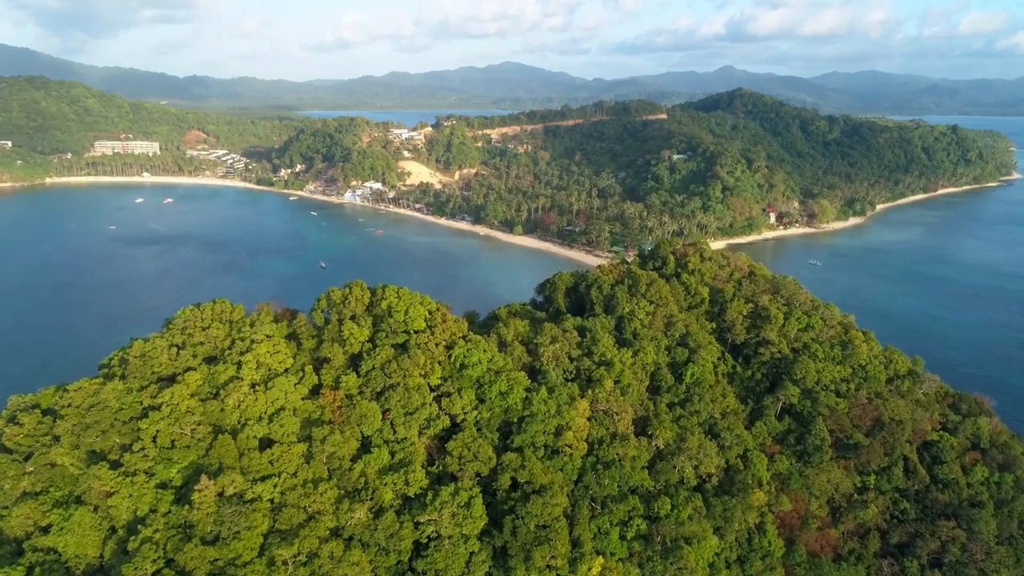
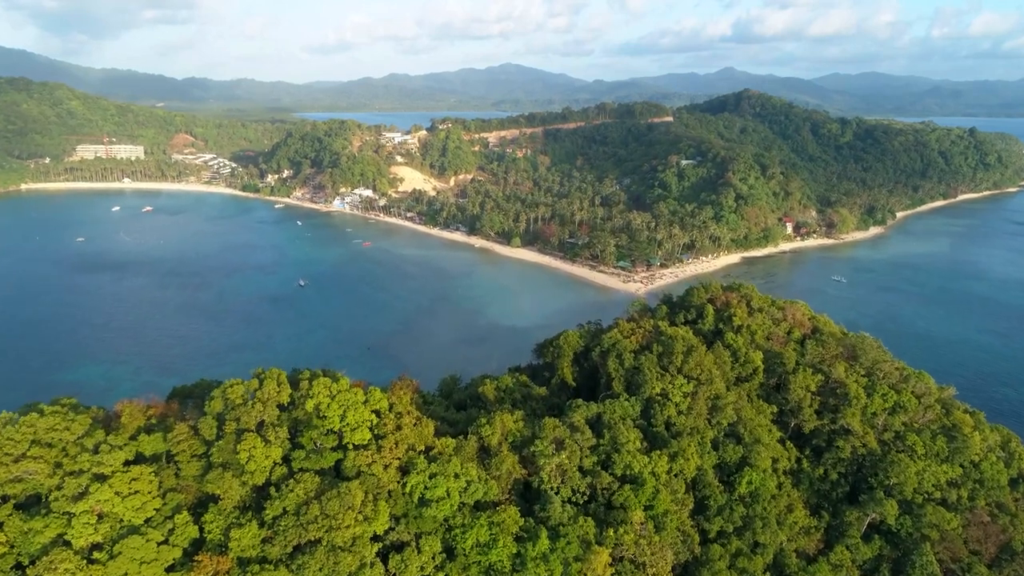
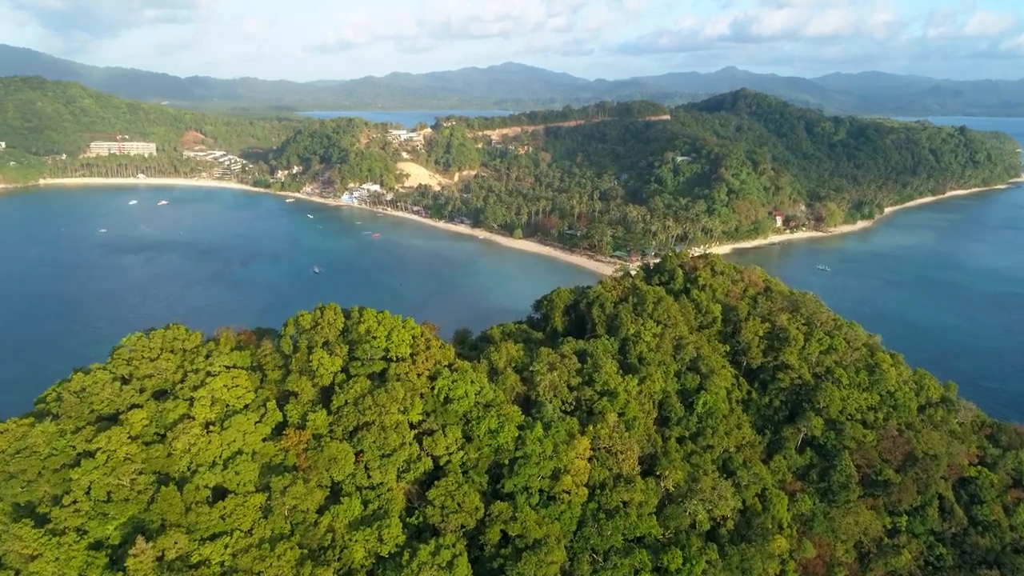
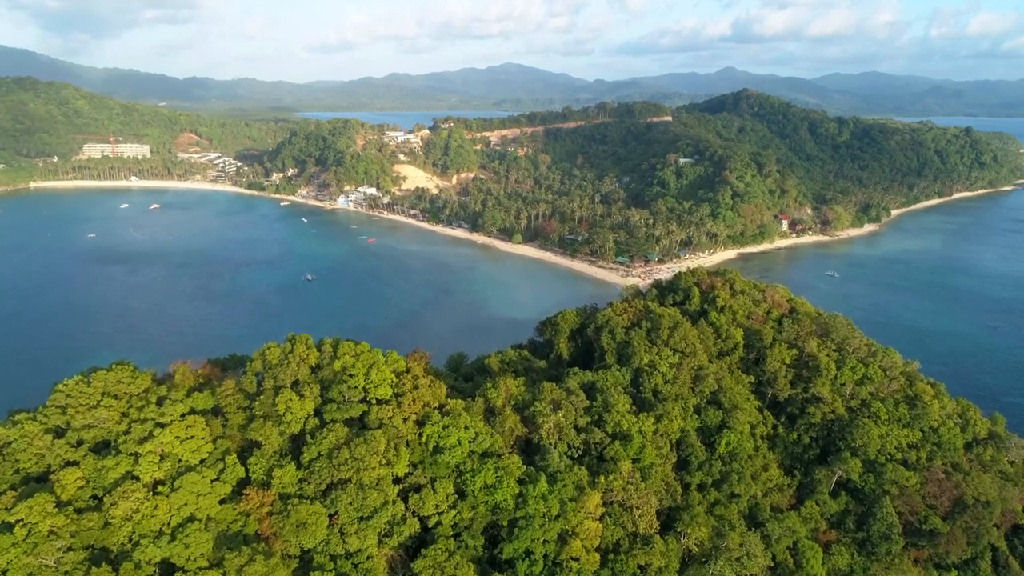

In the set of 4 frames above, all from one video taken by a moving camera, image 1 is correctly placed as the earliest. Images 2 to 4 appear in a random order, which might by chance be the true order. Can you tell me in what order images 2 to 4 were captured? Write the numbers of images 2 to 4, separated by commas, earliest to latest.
3, 4, 2
